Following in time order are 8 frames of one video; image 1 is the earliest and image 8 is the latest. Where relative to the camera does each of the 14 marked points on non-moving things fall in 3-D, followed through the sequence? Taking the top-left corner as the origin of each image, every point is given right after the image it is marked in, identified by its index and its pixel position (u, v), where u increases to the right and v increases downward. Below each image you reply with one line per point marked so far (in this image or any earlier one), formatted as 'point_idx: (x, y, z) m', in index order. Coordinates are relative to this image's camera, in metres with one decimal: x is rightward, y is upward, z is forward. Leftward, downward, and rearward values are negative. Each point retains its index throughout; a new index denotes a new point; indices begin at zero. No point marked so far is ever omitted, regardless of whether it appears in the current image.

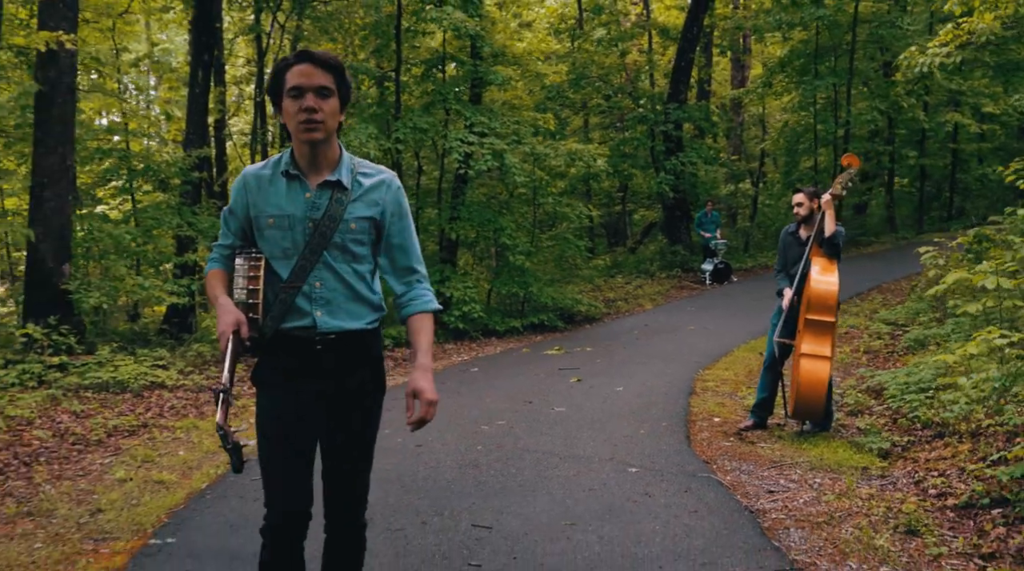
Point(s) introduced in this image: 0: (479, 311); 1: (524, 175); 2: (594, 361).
0: (-0.5, -0.4, +14.4) m
1: (+0.2, +1.9, +15.1) m
2: (+1.0, -0.9, +10.8) m
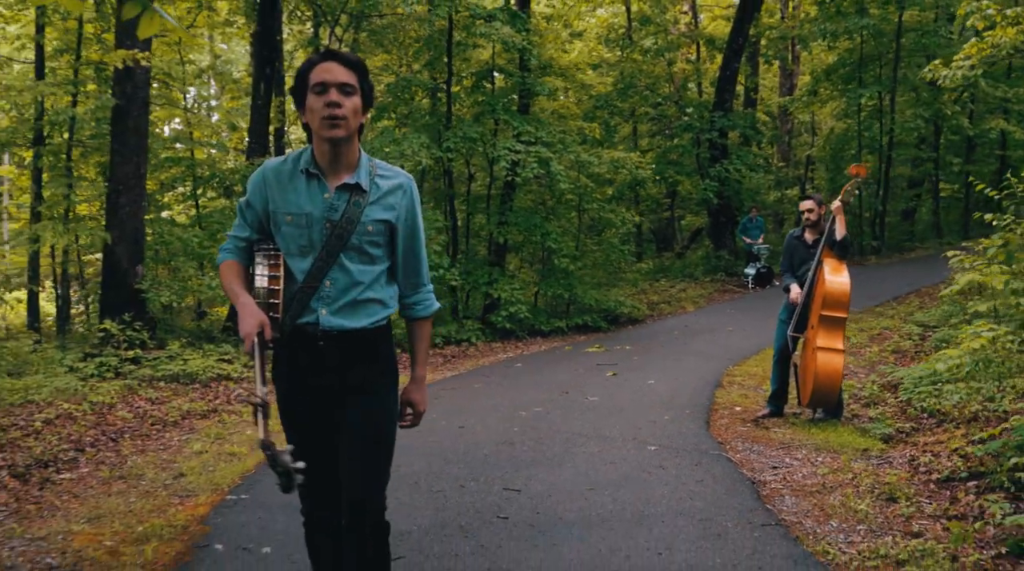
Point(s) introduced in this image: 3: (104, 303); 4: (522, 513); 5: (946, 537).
0: (+0.2, -0.4, +15.1) m
1: (+1.0, +1.9, +15.8) m
2: (+1.6, -0.9, +11.3) m
3: (-6.1, -0.3, +13.0) m
4: (+0.1, -1.3, +5.0) m
5: (+2.1, -1.2, +4.3) m
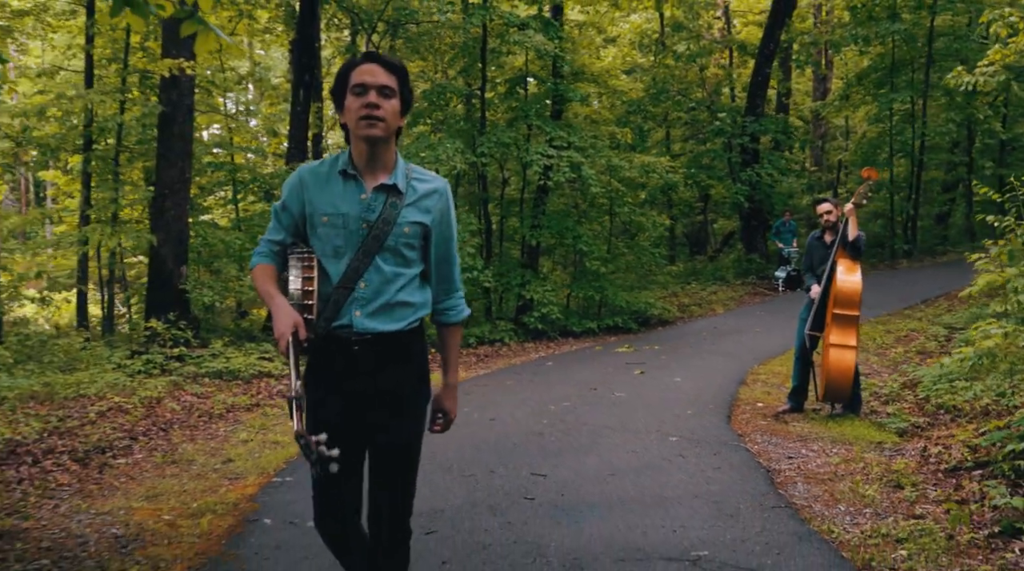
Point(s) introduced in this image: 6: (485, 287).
0: (+0.8, -0.5, +15.4) m
1: (+1.6, +1.8, +16.1) m
2: (+2.0, -0.9, +11.6) m
3: (-5.7, -0.3, +13.6) m
4: (+0.2, -1.3, +5.3) m
5: (+2.2, -1.2, +4.5) m
6: (-0.5, 0.0, +15.6) m
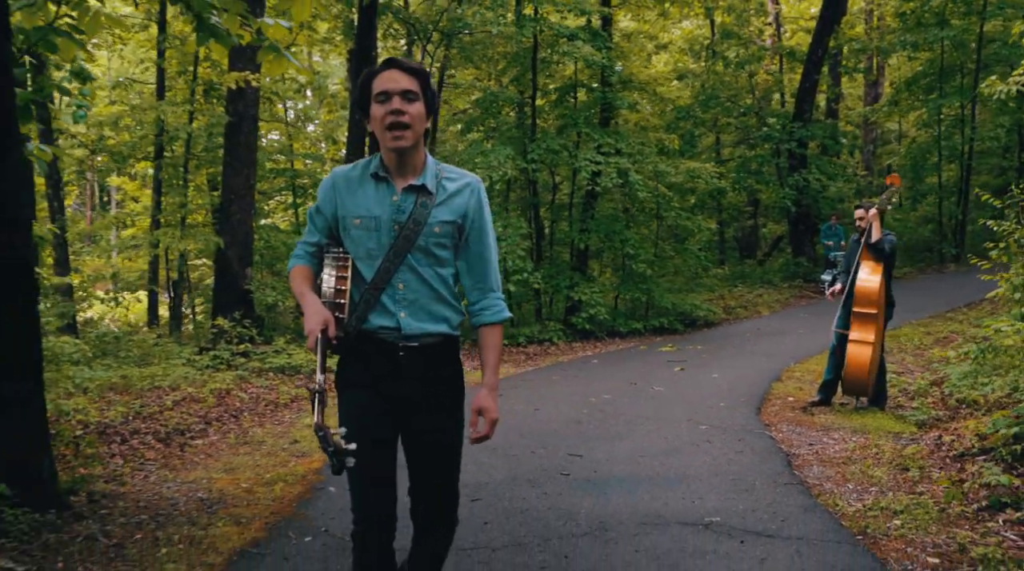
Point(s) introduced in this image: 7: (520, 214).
0: (+1.6, -0.5, +15.9) m
1: (+2.5, +1.8, +16.6) m
2: (+2.6, -1.0, +12.1) m
3: (-4.9, -0.3, +14.5) m
4: (+0.5, -1.2, +5.9) m
5: (+2.4, -1.2, +5.0) m
6: (+0.4, 0.0, +16.2) m
7: (+0.2, +1.4, +17.3) m
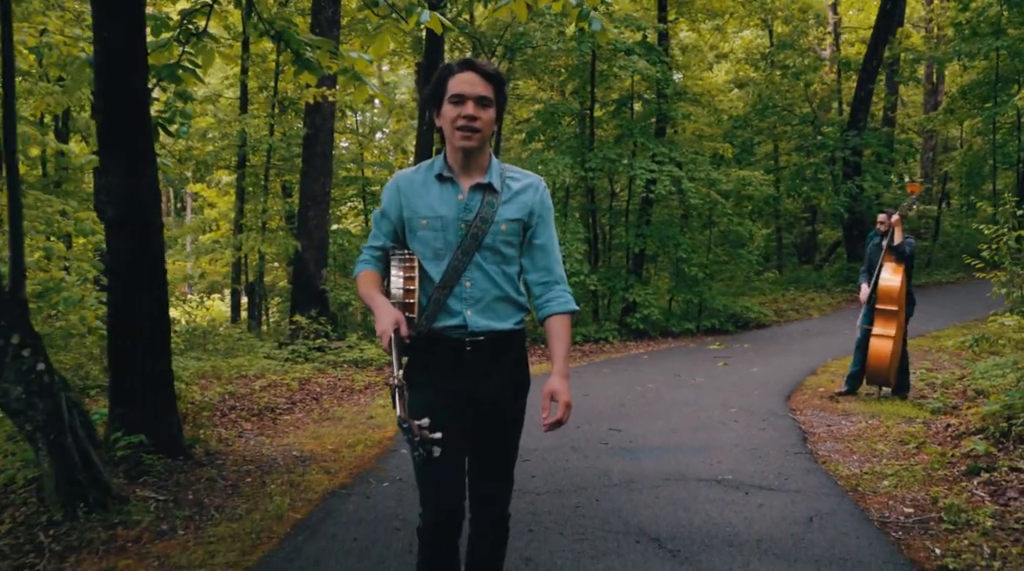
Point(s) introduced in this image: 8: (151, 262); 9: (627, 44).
0: (+2.7, -0.6, +16.7) m
1: (+3.7, +1.7, +17.3) m
2: (+3.4, -1.0, +12.8) m
3: (-3.9, -0.3, +15.8) m
4: (+0.8, -1.2, +6.7) m
5: (+2.7, -1.2, +5.7) m
6: (+1.5, -0.1, +17.1) m
7: (+1.4, +1.4, +18.2) m
8: (-2.4, +0.1, +5.9) m
9: (+2.2, +4.7, +17.1) m
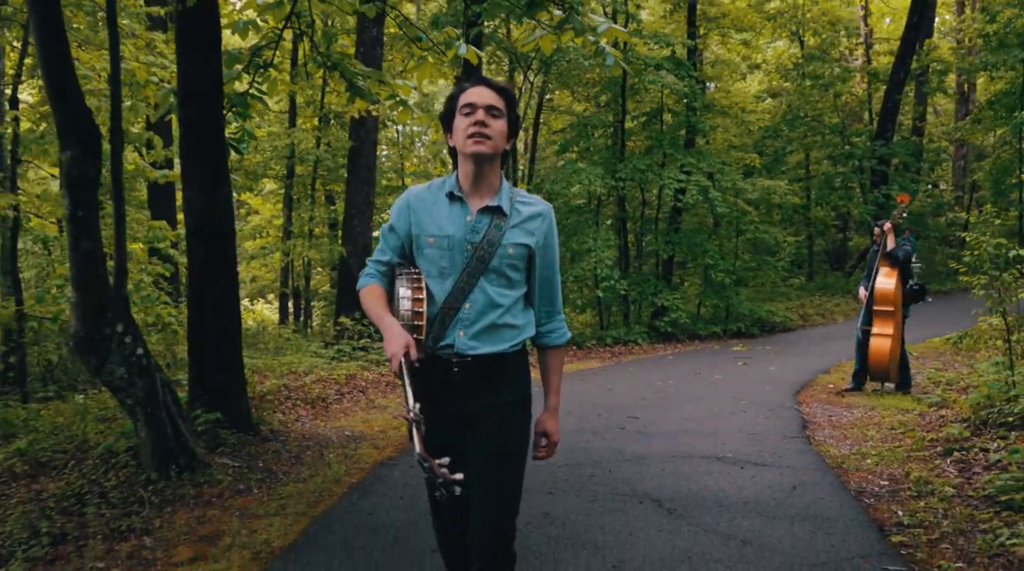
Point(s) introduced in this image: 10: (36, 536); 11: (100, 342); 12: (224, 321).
0: (+3.4, -0.7, +17.3) m
1: (+4.4, +1.6, +17.9) m
2: (+3.9, -1.1, +13.4) m
3: (-3.2, -0.3, +16.8) m
4: (+1.1, -1.2, +7.5) m
5: (+2.9, -1.2, +6.4) m
6: (+2.2, -0.2, +17.8) m
7: (+2.1, +1.3, +18.9) m
8: (-2.2, +0.1, +6.8) m
9: (+2.9, +4.6, +17.8) m
10: (-2.7, -1.4, +4.9) m
11: (-2.7, -0.4, +5.7) m
12: (-2.2, -0.2, +6.8) m
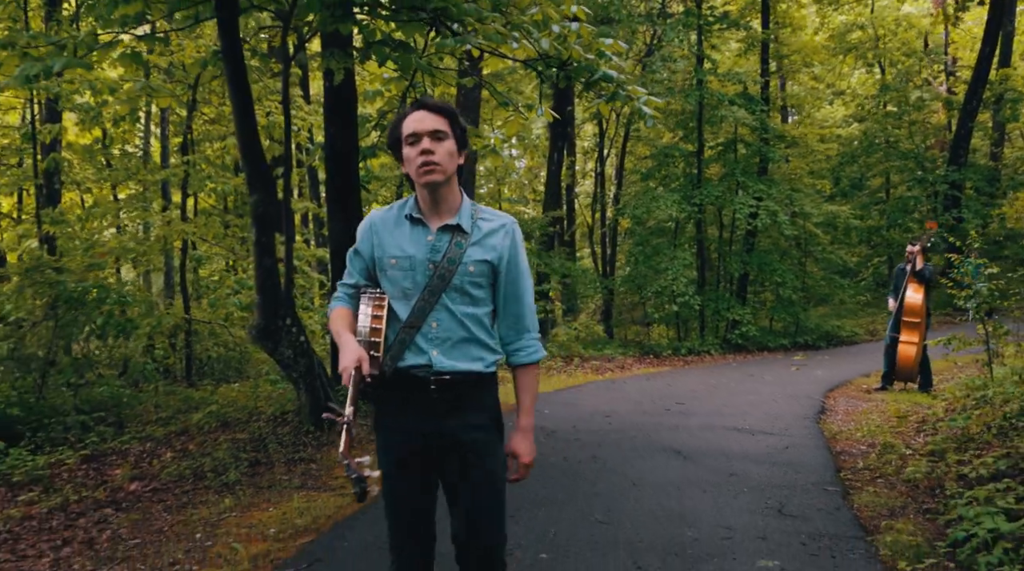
0: (+5.2, -1.0, +18.8) m
1: (+6.3, +1.2, +19.3) m
2: (+5.3, -1.3, +14.8) m
3: (-1.5, -0.6, +18.9) m
4: (+1.8, -1.3, +9.2) m
5: (+3.5, -1.3, +7.9) m
6: (+4.1, -0.5, +19.4) m
7: (+4.1, +0.9, +20.6) m
8: (-1.6, +0.1, +8.9) m
9: (+4.8, +4.2, +19.4) m
10: (-2.2, -1.4, +7.1) m
11: (-2.1, -0.4, +7.9) m
12: (-1.5, -0.3, +9.0) m
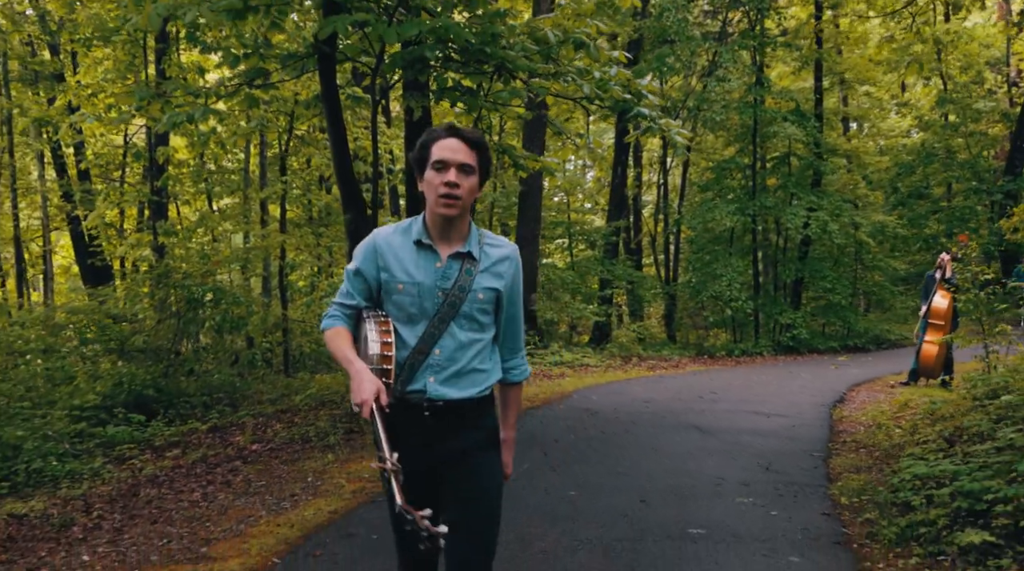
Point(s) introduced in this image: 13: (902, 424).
0: (+6.7, -1.2, +19.7) m
1: (+7.8, +1.1, +20.2) m
2: (+6.4, -1.4, +15.8) m
3: (0.0, -0.8, +20.5) m
4: (+2.4, -1.4, +10.5) m
5: (+4.0, -1.3, +9.1) m
6: (+5.6, -0.7, +20.4) m
7: (+5.7, +0.7, +21.6) m
8: (-0.9, 0.0, +10.5) m
9: (+6.4, +4.1, +20.4) m
10: (-1.8, -1.4, +8.7) m
11: (-1.6, -0.4, +9.5) m
12: (-0.9, -0.3, +10.5) m
13: (+3.6, -1.3, +8.0) m
